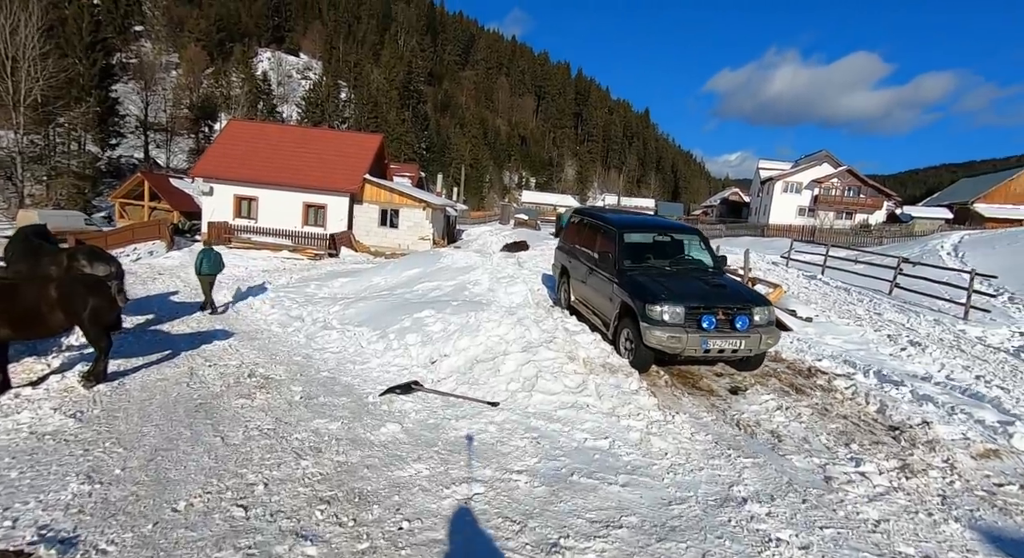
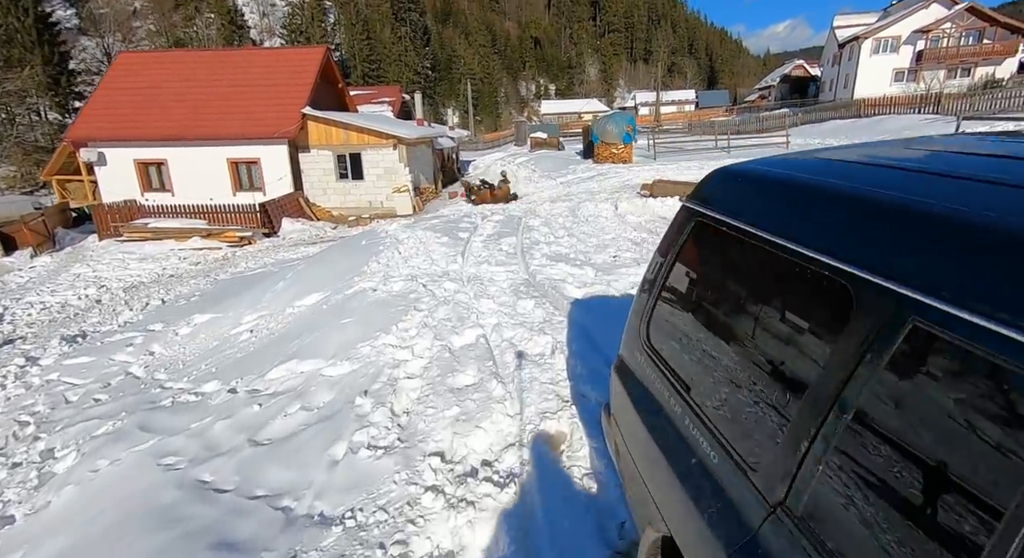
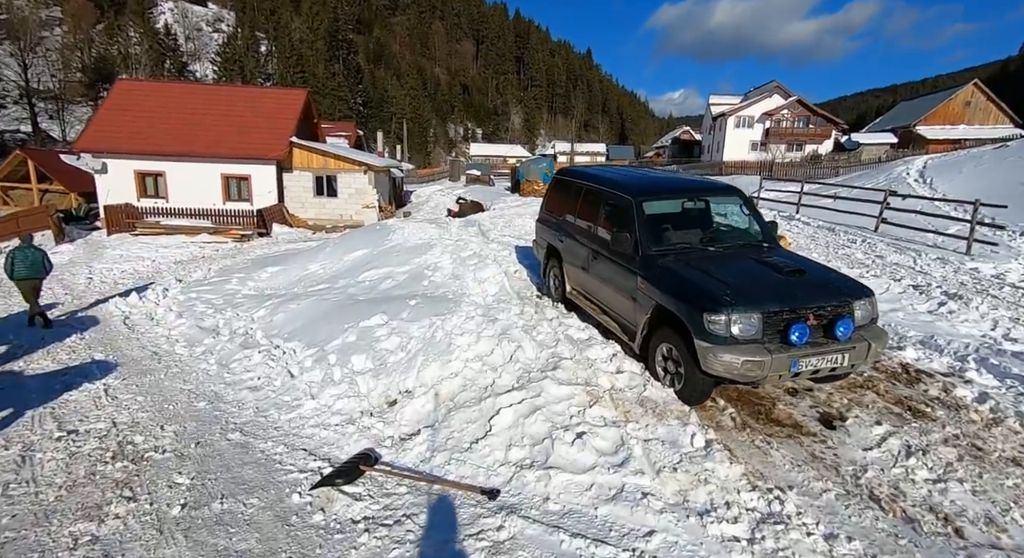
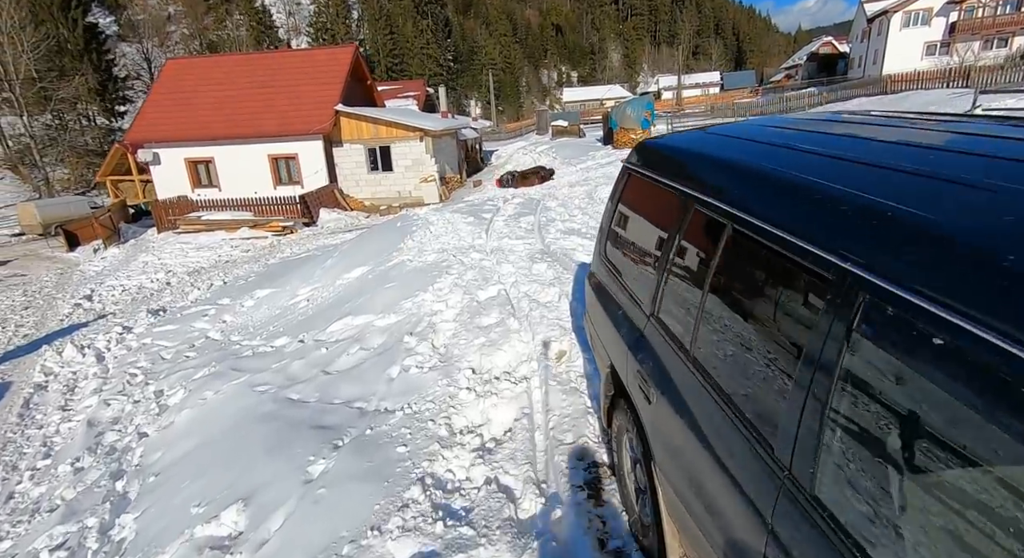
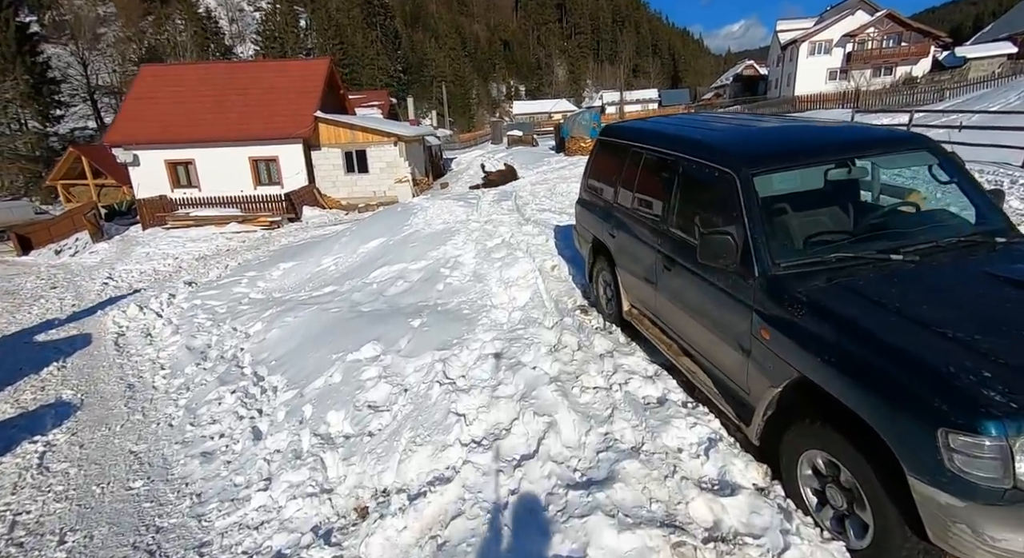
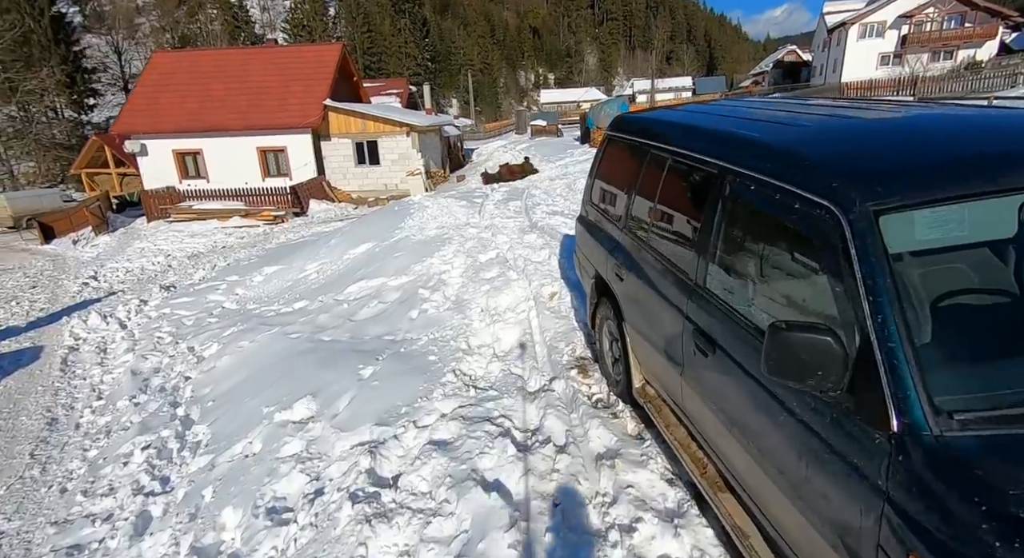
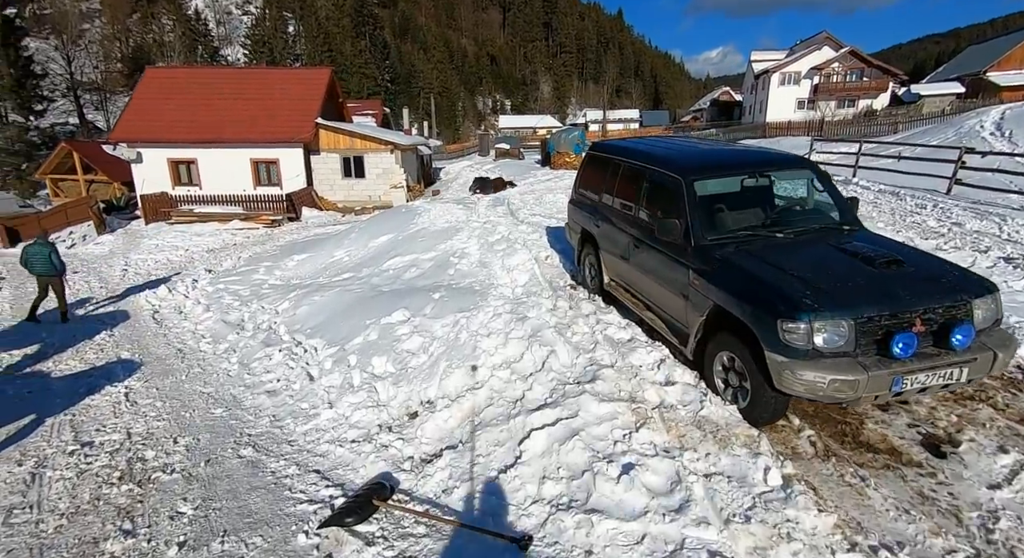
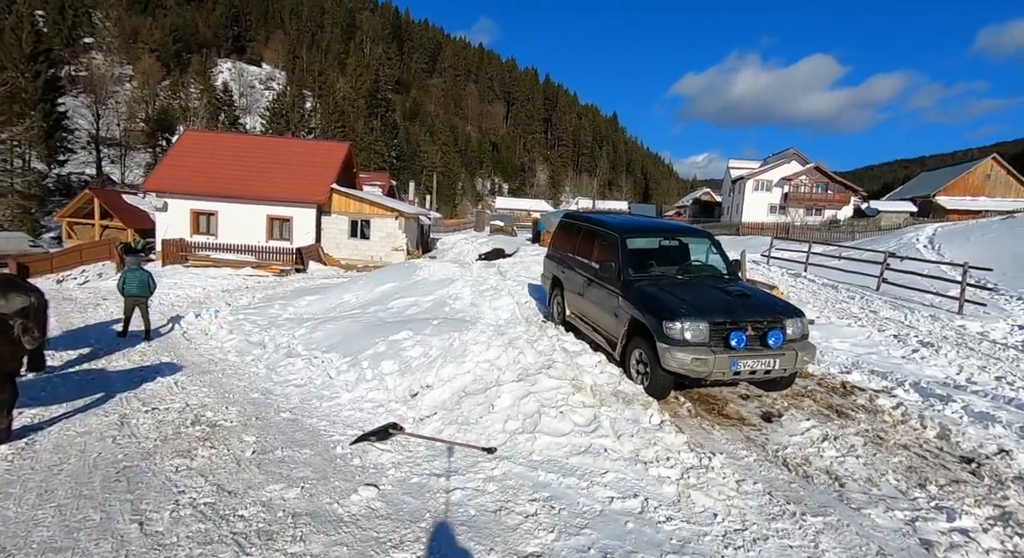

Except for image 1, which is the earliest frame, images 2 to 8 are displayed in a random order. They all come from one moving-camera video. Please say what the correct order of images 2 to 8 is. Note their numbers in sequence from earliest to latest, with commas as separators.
8, 3, 7, 5, 6, 4, 2
